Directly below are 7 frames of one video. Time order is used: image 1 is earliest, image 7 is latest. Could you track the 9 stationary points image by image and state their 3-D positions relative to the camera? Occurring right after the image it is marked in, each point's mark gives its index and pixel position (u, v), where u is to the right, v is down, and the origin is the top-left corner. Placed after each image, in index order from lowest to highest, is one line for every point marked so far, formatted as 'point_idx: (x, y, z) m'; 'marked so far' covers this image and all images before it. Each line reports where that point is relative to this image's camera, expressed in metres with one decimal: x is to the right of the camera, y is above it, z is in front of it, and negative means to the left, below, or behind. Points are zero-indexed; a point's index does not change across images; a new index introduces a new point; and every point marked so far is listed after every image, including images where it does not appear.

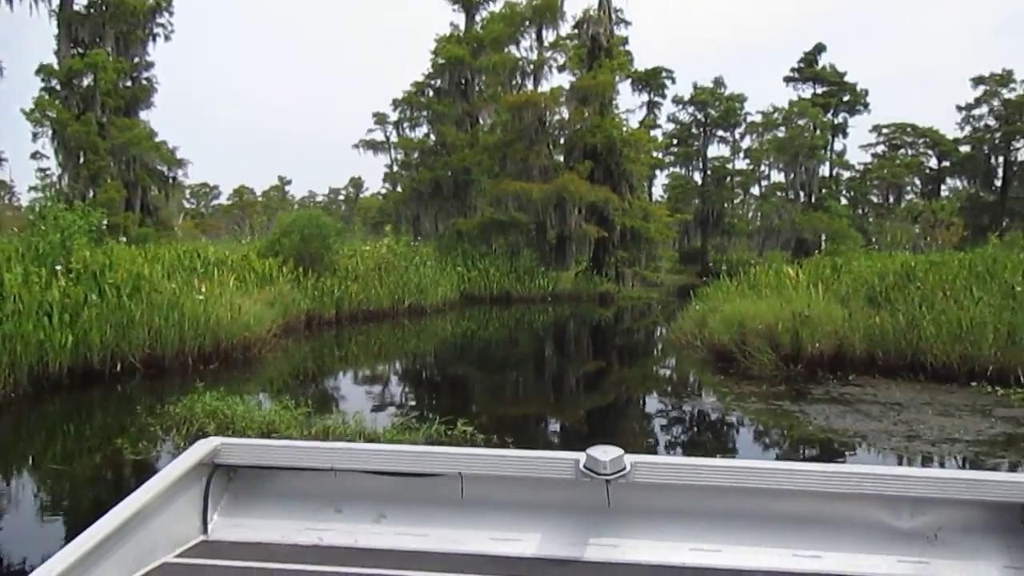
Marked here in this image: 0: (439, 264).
0: (-1.9, +0.5, +18.8) m
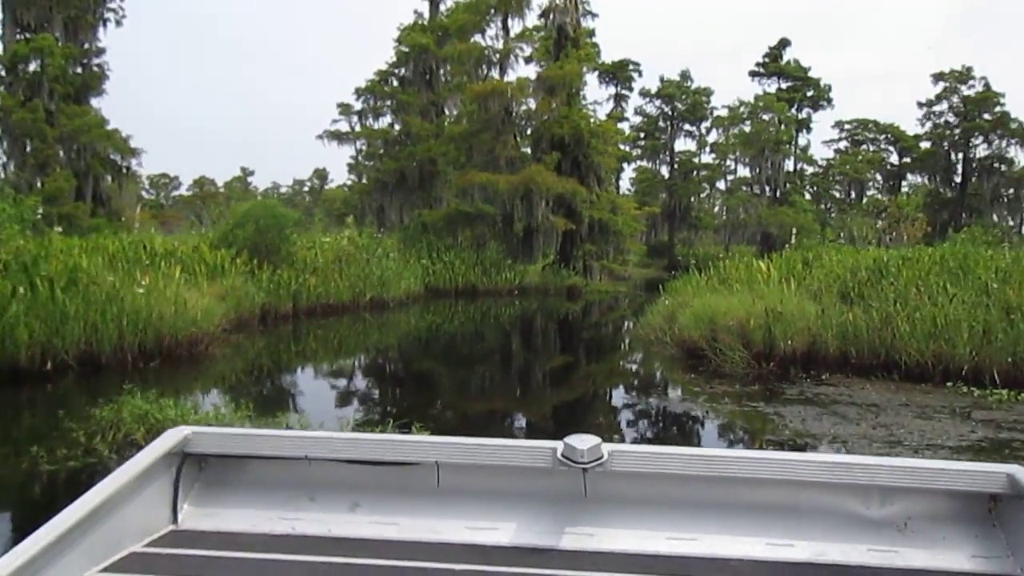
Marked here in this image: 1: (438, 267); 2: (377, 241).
0: (-2.6, +0.7, +18.6) m
1: (-1.9, +0.5, +20.1) m
2: (-3.0, +0.9, +18.1) m
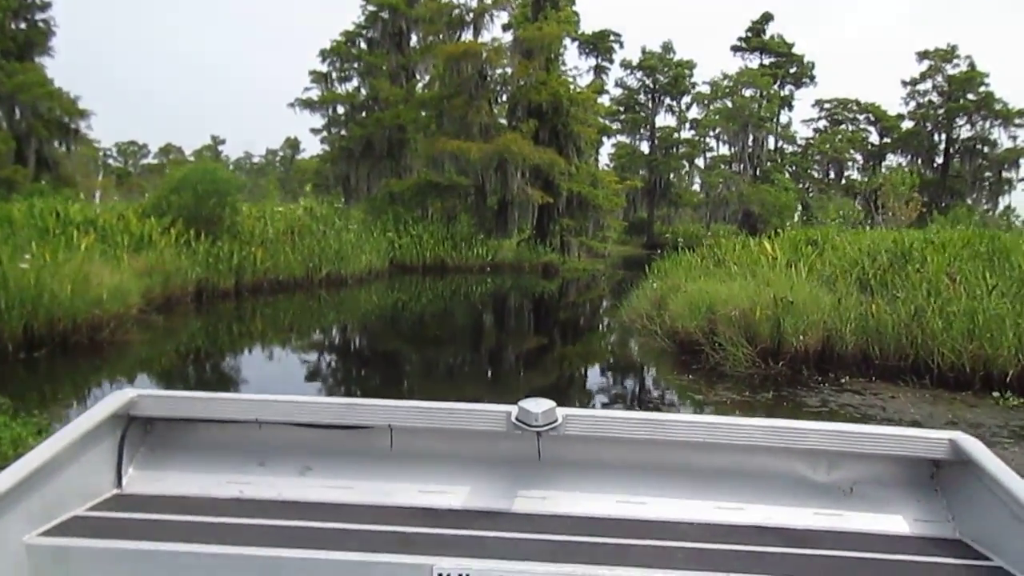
0: (-3.1, +1.2, +18.1) m
1: (-2.4, +1.0, +19.5) m
2: (-3.5, +1.5, +17.6) m
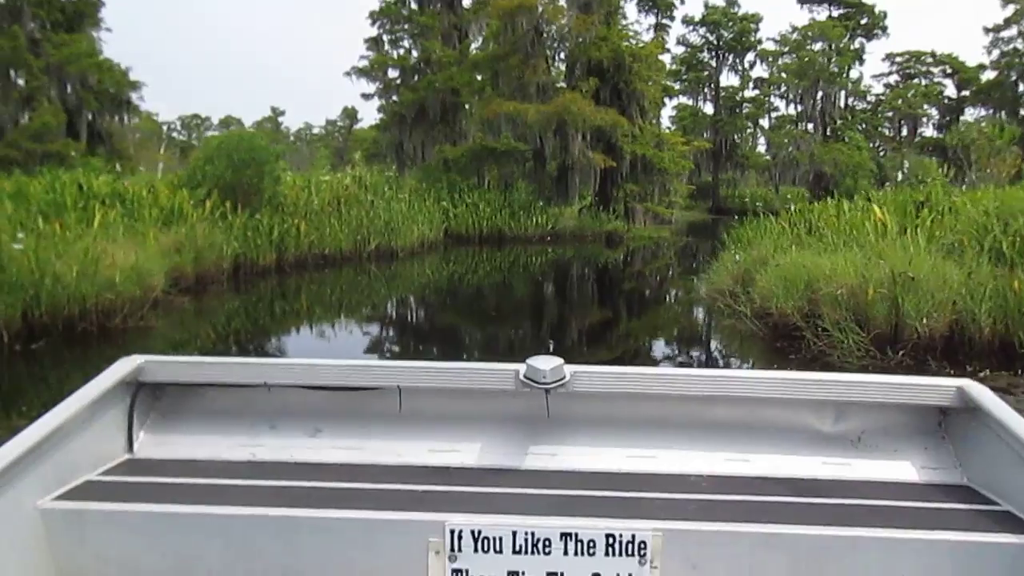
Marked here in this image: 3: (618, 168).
0: (-1.9, +1.8, +17.8) m
1: (-1.1, +1.7, +19.3) m
2: (-2.3, +2.1, +17.4) m
3: (+2.4, +2.7, +19.7) m
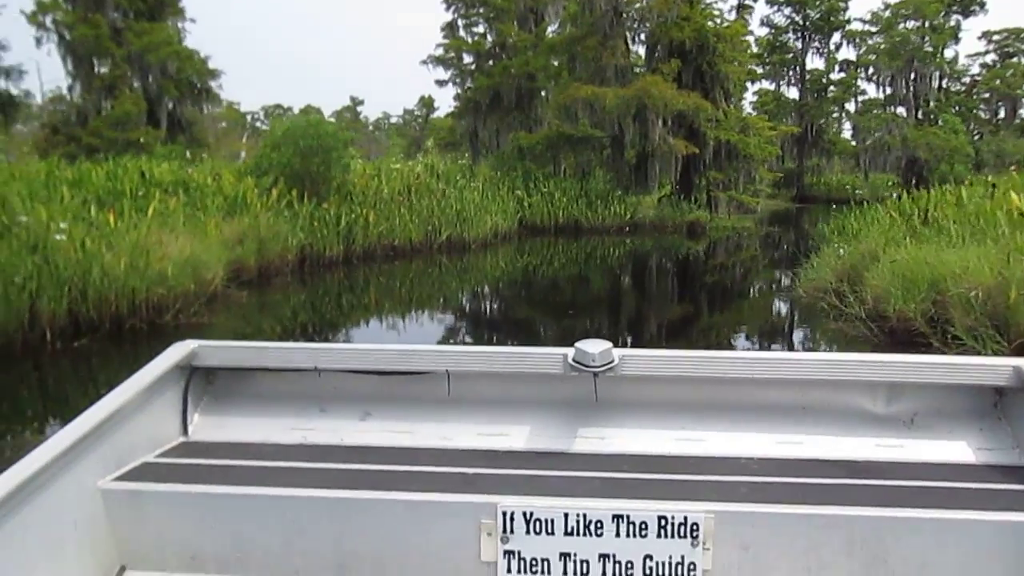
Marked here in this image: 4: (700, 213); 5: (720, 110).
0: (-0.3, +2.1, +17.7) m
1: (+0.5, +2.0, +19.1) m
2: (-0.8, +2.3, +17.3) m
3: (+4.1, +2.9, +19.2) m
4: (+4.2, +1.7, +19.7) m
5: (+4.4, +3.8, +18.8) m
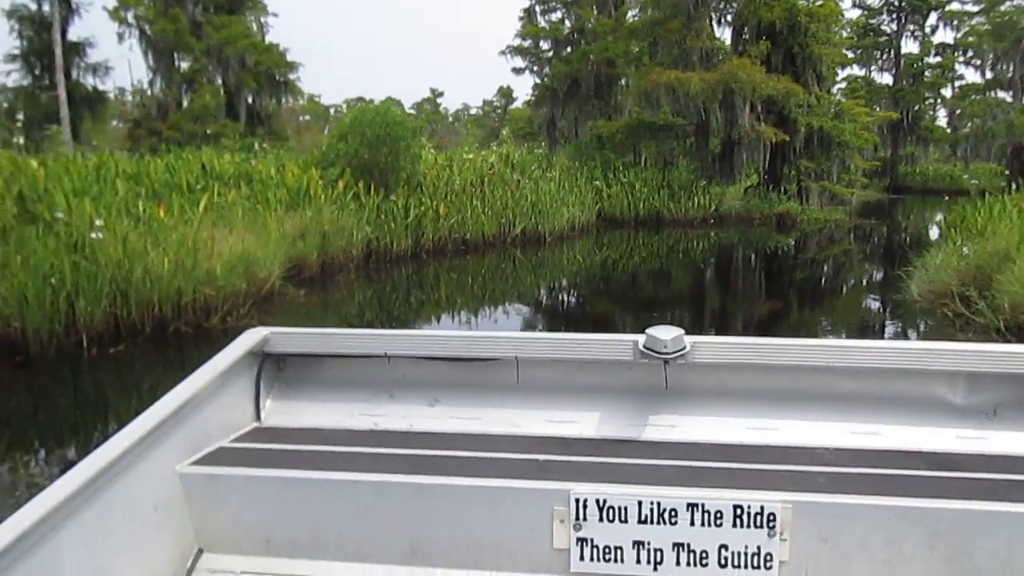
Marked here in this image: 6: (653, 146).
0: (+1.2, +2.2, +17.4) m
1: (+2.2, +2.1, +18.7) m
2: (+0.7, +2.4, +17.0) m
3: (+5.8, +3.0, +18.5) m
4: (+5.9, +1.9, +19.0) m
5: (+6.1, +4.0, +18.1) m
6: (+3.2, +3.2, +19.6) m
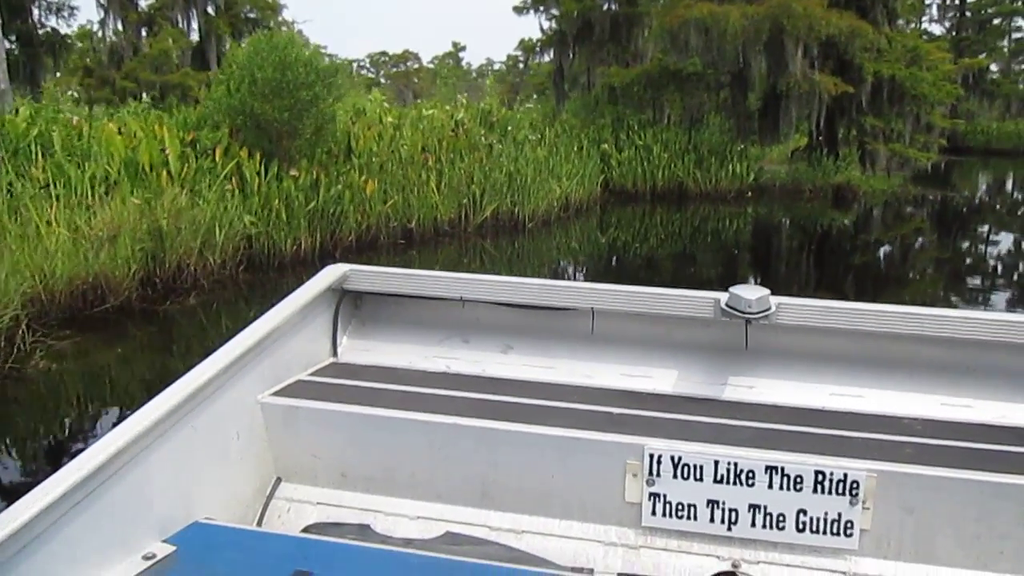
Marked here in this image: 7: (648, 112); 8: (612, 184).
0: (+1.6, +2.9, +16.3) m
1: (+2.6, +2.8, +17.5) m
2: (+1.0, +3.1, +15.9) m
3: (+6.2, +3.7, +17.2) m
4: (+6.3, +2.6, +17.7) m
5: (+6.5, +4.6, +16.7) m
6: (+3.6, +3.9, +18.3) m
7: (+3.0, +3.7, +18.4) m
8: (+2.4, +2.3, +17.6) m
